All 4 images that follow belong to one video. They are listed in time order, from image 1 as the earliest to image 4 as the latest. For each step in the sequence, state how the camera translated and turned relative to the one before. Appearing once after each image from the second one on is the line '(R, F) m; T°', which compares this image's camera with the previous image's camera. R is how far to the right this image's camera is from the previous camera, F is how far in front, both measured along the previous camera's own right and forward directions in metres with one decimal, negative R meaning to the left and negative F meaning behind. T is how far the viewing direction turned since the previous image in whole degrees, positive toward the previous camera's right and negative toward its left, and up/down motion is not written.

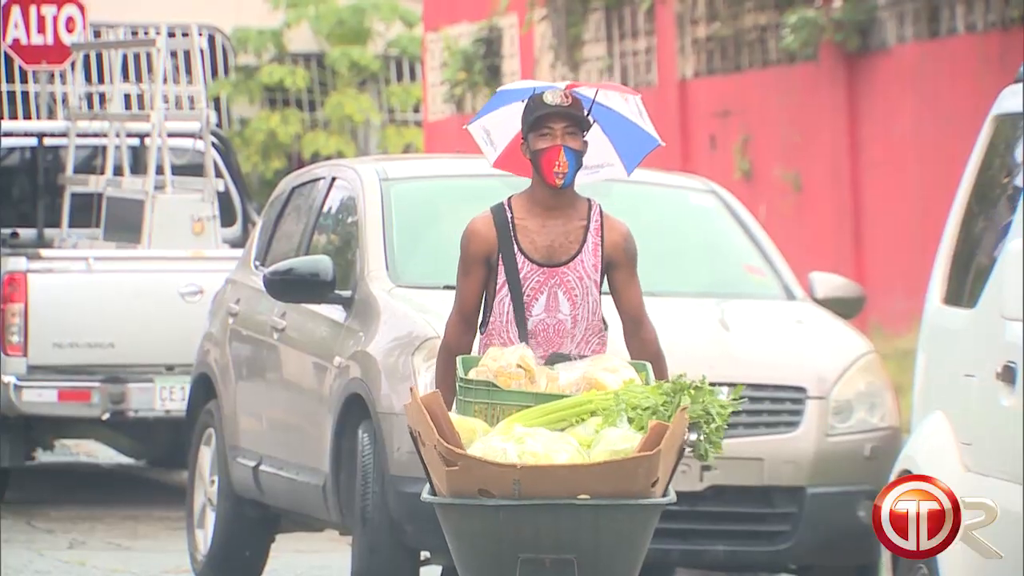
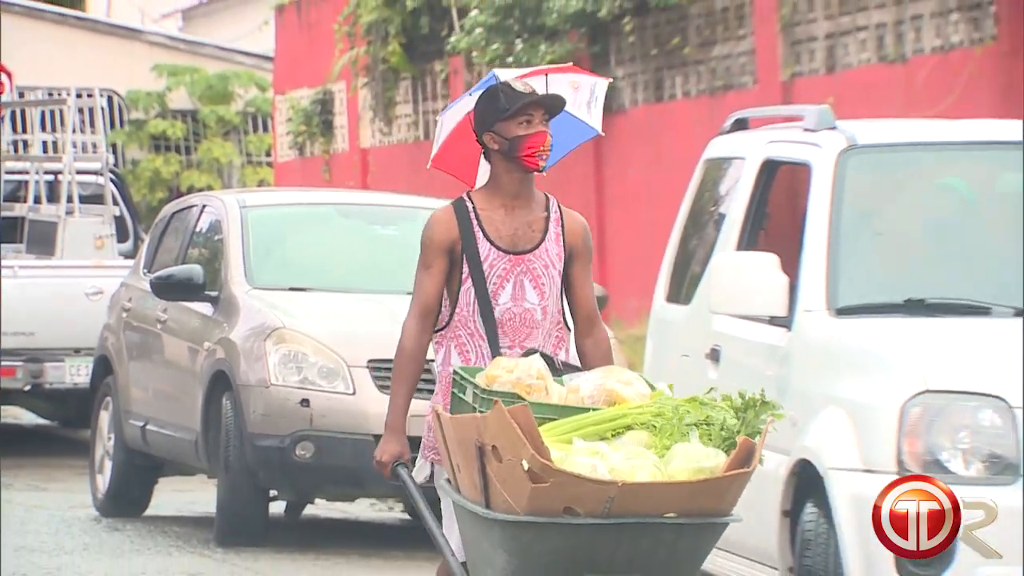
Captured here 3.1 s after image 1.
(+0.6, -1.8) m; +2°
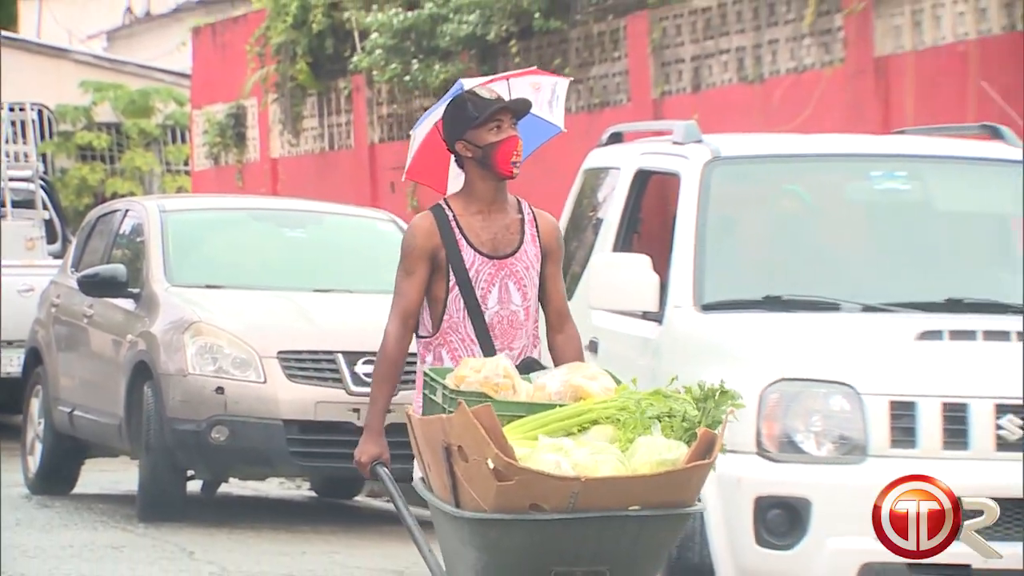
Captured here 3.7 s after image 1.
(+0.4, -0.8) m; +2°
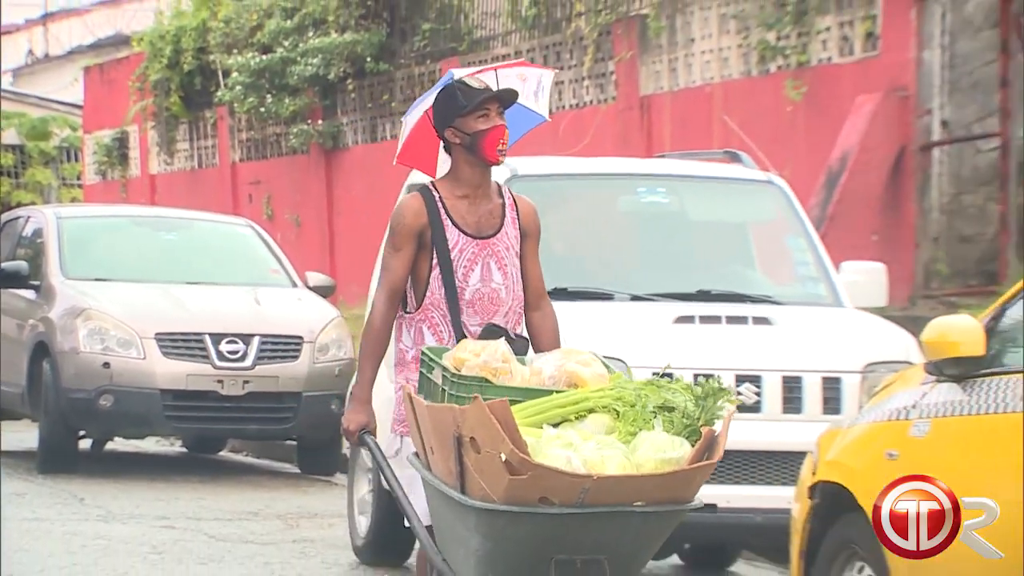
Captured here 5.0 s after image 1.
(+0.6, -1.9) m; +3°
